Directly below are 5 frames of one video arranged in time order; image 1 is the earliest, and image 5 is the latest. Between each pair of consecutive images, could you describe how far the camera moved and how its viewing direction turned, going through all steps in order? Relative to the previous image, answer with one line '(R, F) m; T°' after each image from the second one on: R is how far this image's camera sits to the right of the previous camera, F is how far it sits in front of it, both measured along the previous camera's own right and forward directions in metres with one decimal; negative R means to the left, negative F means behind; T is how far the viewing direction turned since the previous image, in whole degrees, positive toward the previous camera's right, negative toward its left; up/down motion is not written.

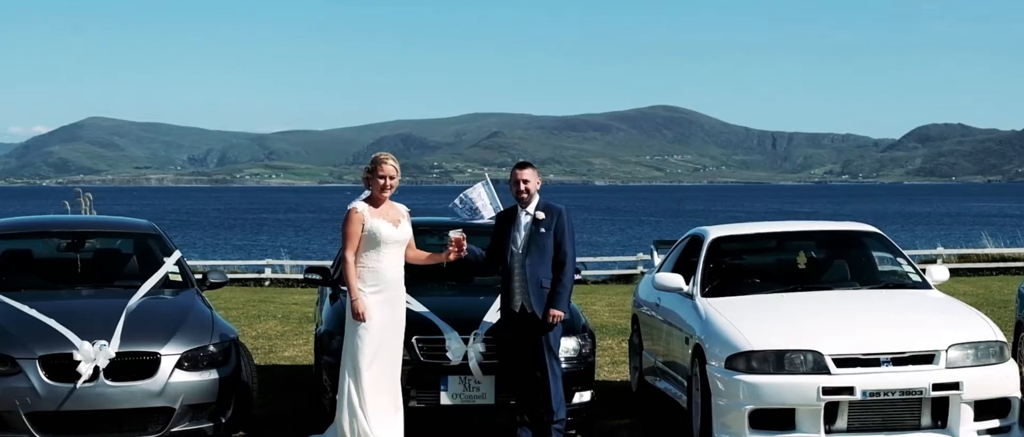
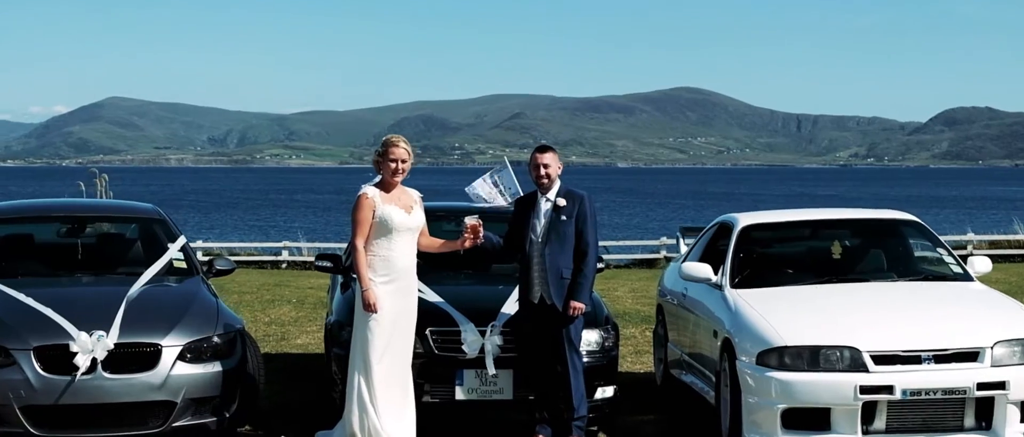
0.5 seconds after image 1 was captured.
(0.0, +0.3) m; -1°
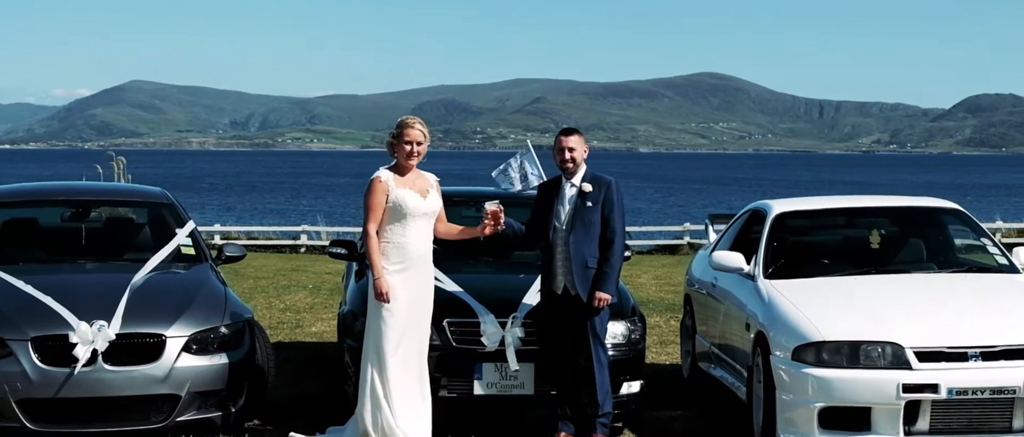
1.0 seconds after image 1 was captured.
(0.0, +0.3) m; -1°
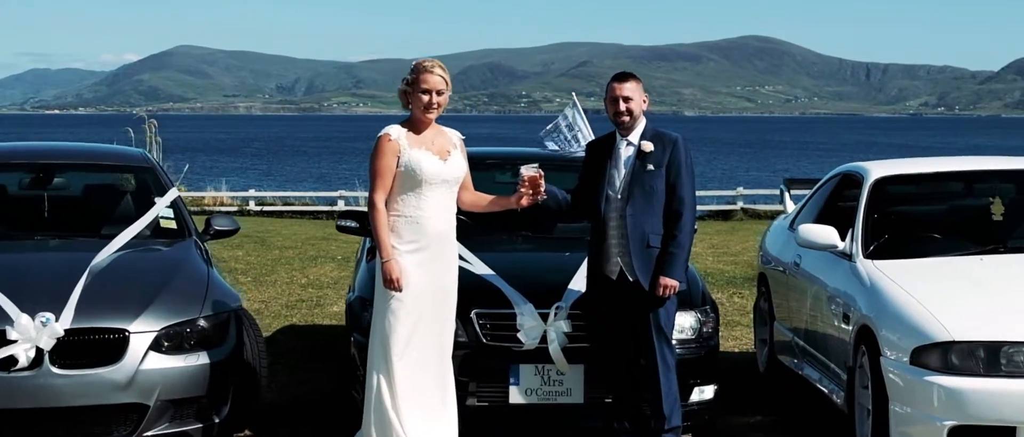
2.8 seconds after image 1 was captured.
(0.0, +1.1) m; -1°
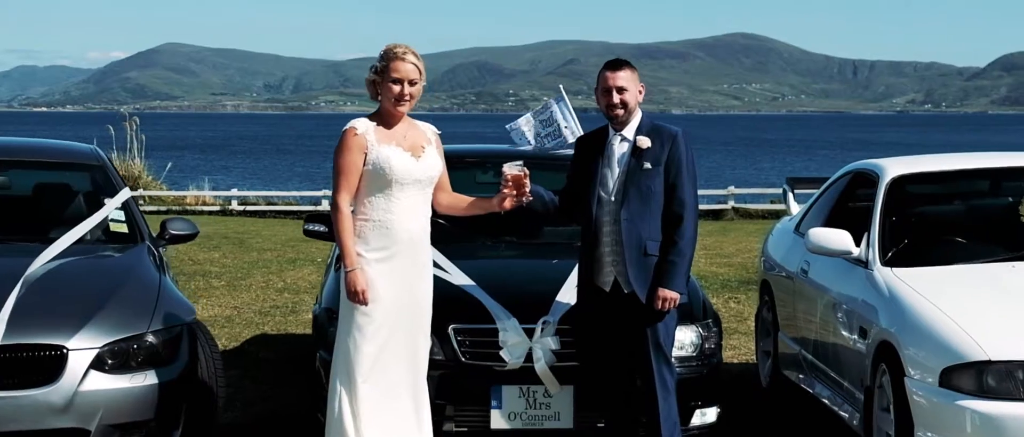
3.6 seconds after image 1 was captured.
(0.0, +0.5) m; 0°
